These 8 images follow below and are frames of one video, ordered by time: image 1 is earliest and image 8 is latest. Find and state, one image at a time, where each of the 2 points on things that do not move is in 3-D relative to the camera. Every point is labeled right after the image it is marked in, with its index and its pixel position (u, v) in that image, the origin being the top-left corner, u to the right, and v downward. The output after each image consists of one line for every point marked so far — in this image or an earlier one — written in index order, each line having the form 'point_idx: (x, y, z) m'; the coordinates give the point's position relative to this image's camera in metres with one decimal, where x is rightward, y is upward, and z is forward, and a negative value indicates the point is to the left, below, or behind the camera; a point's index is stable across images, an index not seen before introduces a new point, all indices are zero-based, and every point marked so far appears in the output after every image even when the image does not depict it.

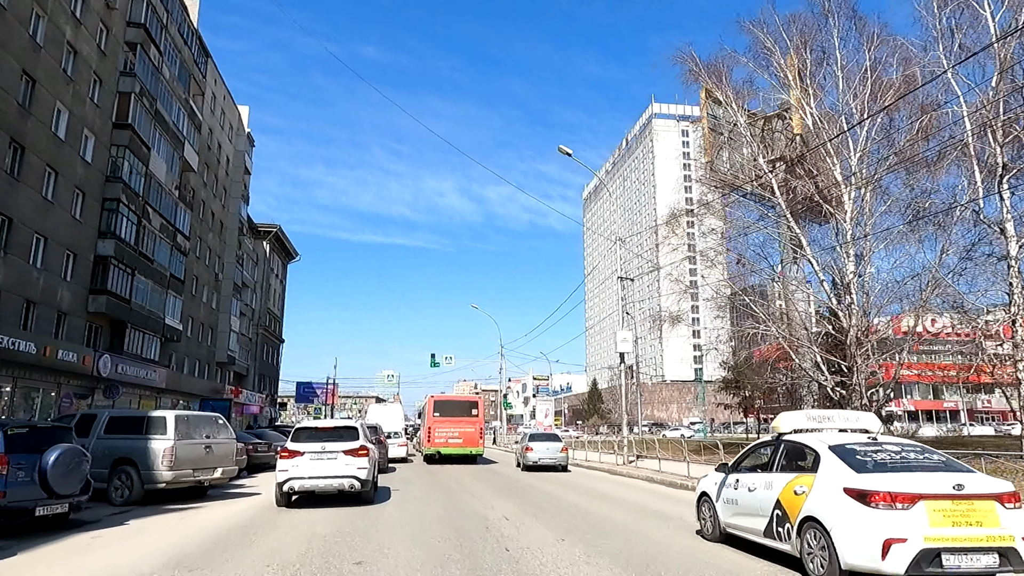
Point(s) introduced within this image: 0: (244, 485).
0: (-6.9, -5.1, +17.2) m
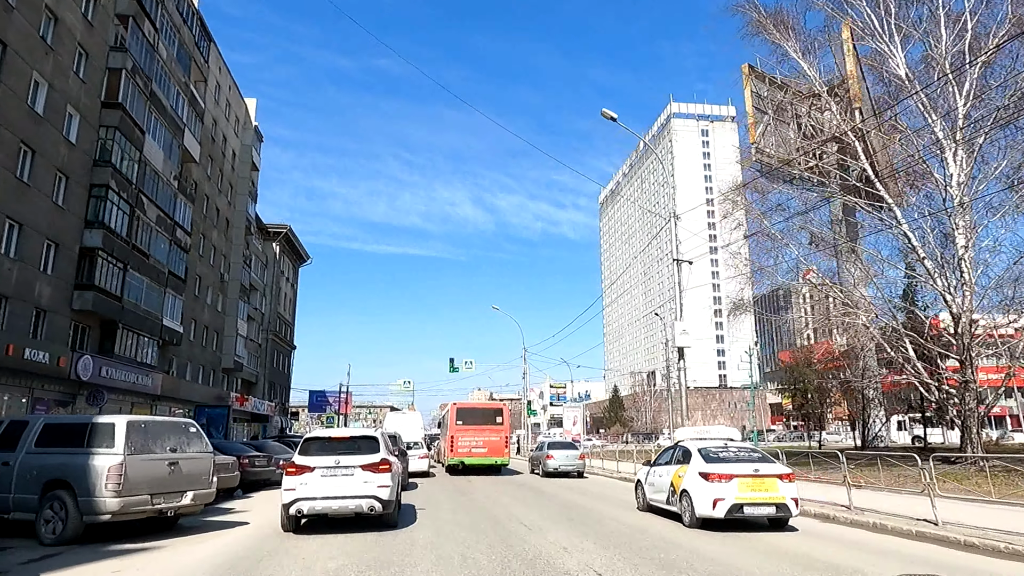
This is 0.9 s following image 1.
0: (-5.8, -4.6, +14.0) m
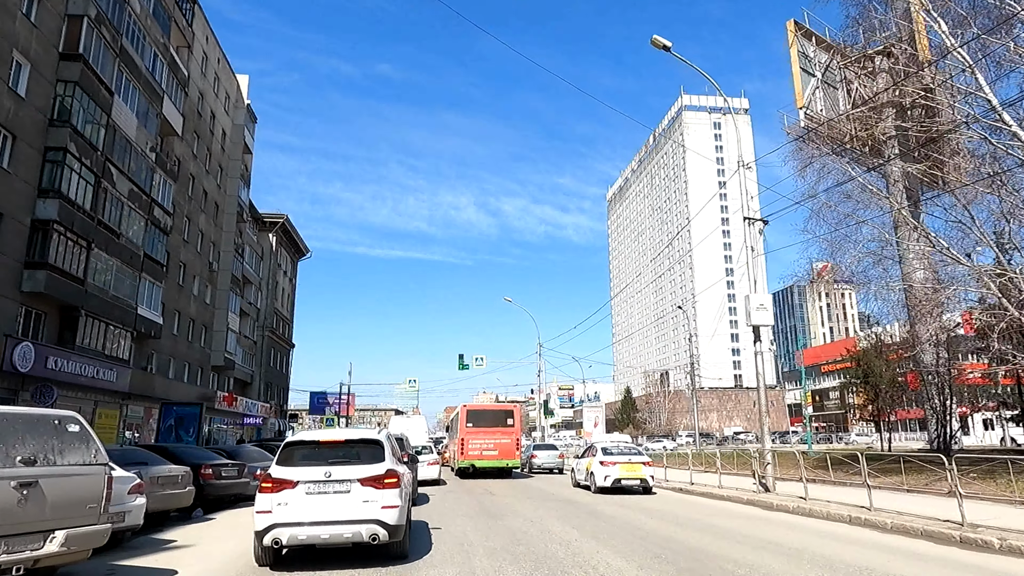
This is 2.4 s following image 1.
0: (-5.0, -3.8, +10.0) m
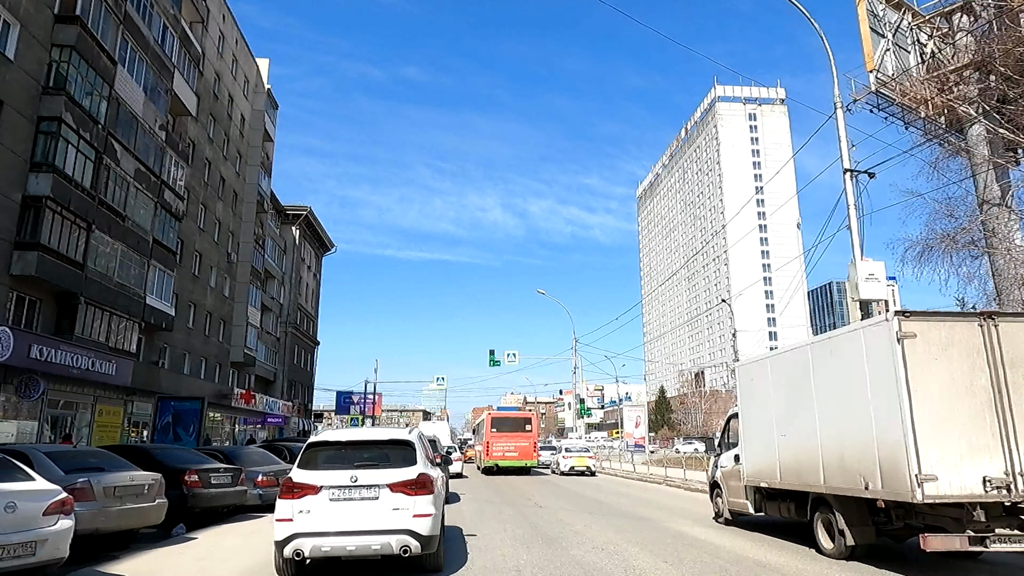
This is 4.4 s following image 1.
0: (-4.2, -3.2, +7.4) m
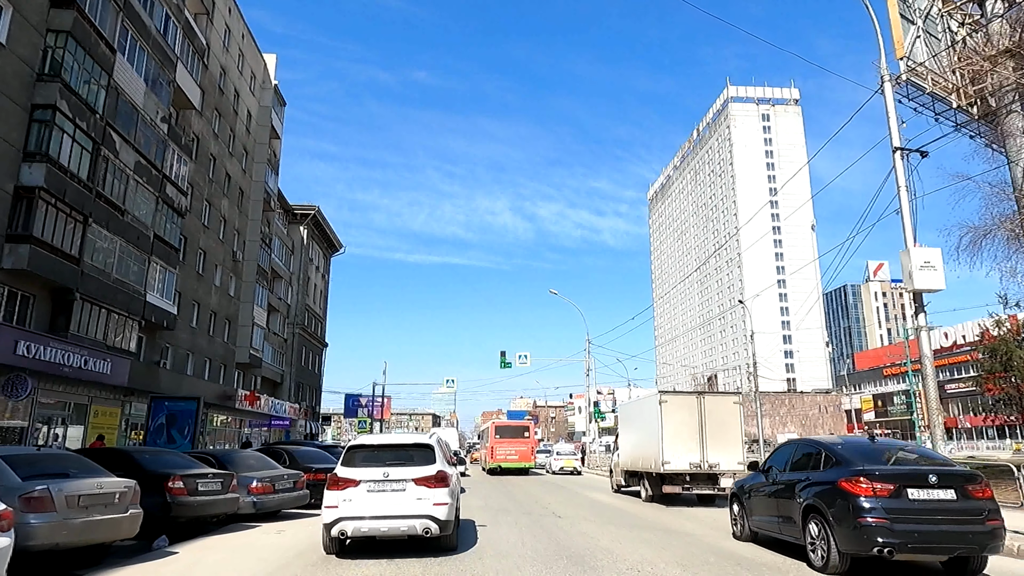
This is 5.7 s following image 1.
0: (-4.0, -3.0, +6.3) m
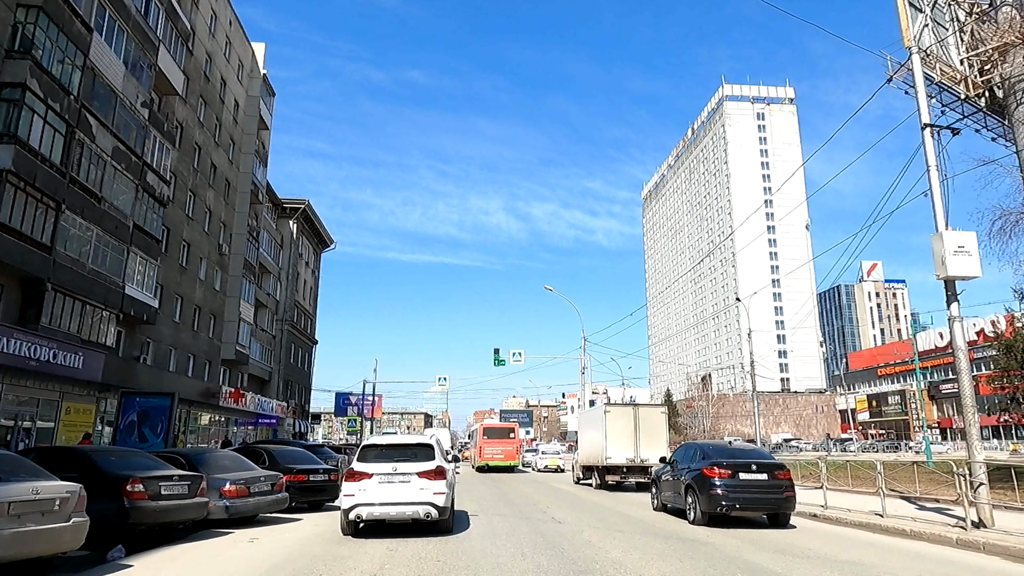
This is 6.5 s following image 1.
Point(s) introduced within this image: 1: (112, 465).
0: (-4.0, -2.7, +5.3) m
1: (-5.6, -2.5, +9.4) m
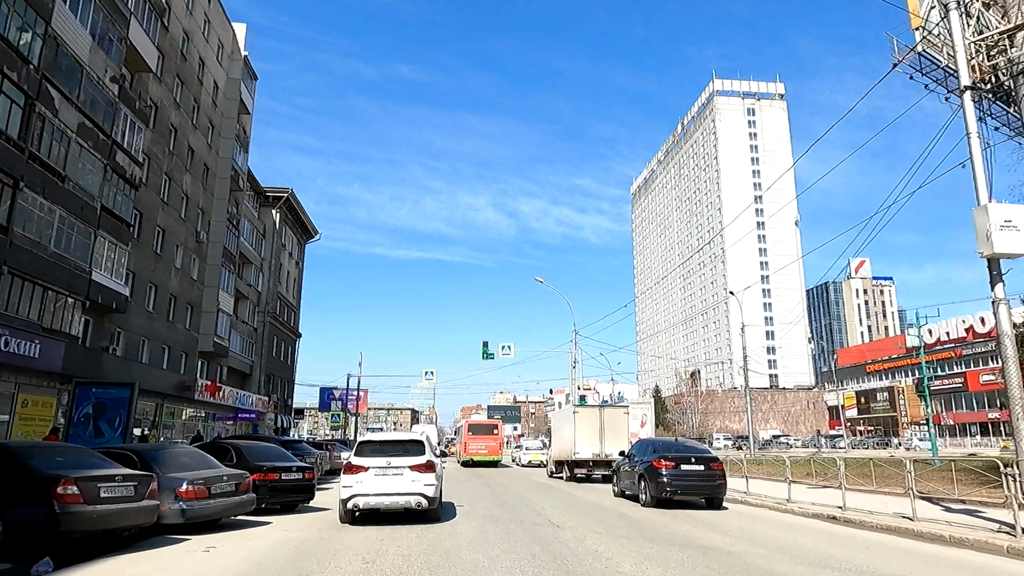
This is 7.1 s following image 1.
0: (-4.0, -2.4, +4.0) m
1: (-5.7, -2.1, +8.1) m
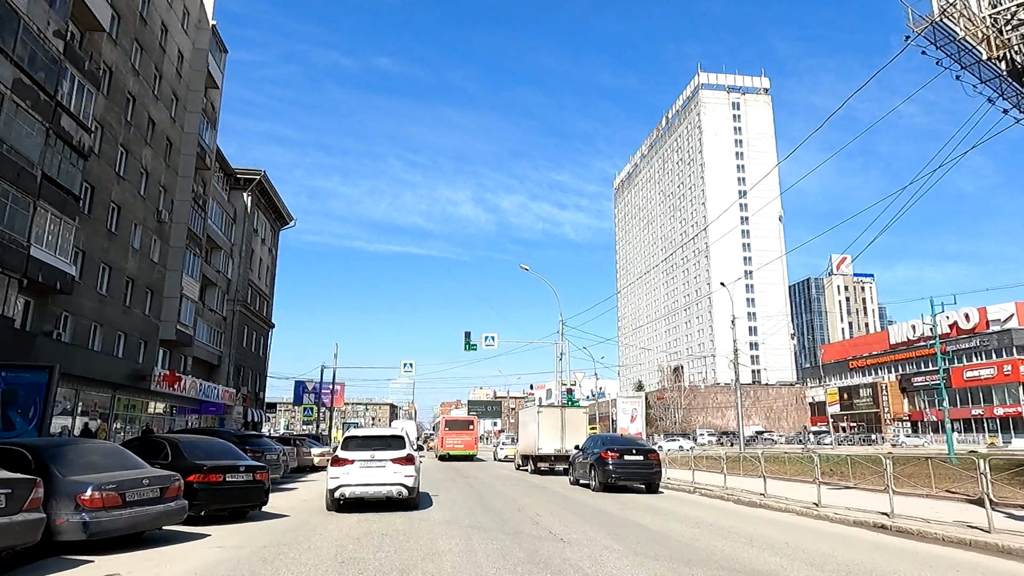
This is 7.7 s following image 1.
0: (-3.8, -1.9, +1.9) m
1: (-5.6, -1.6, +5.9) m
